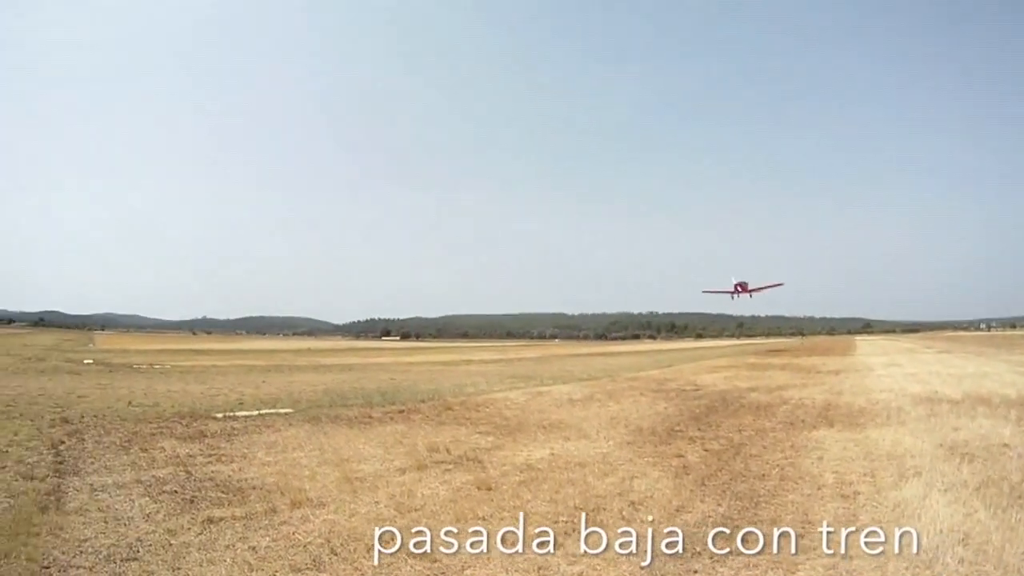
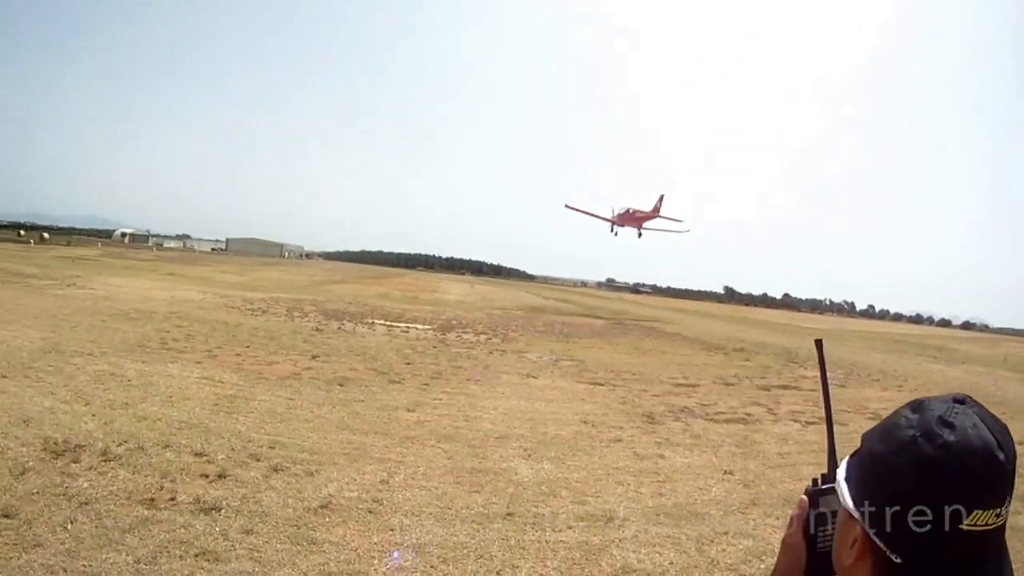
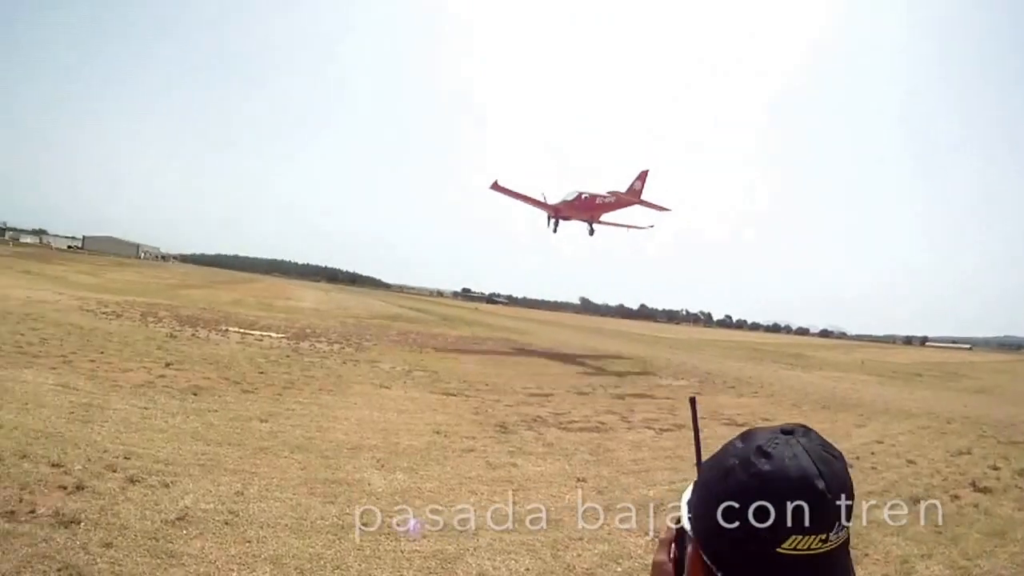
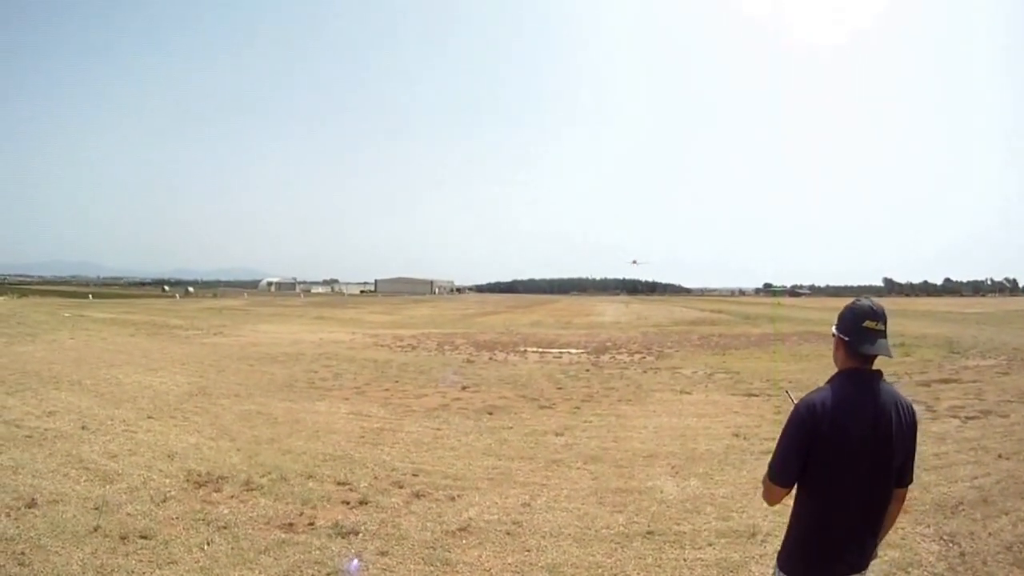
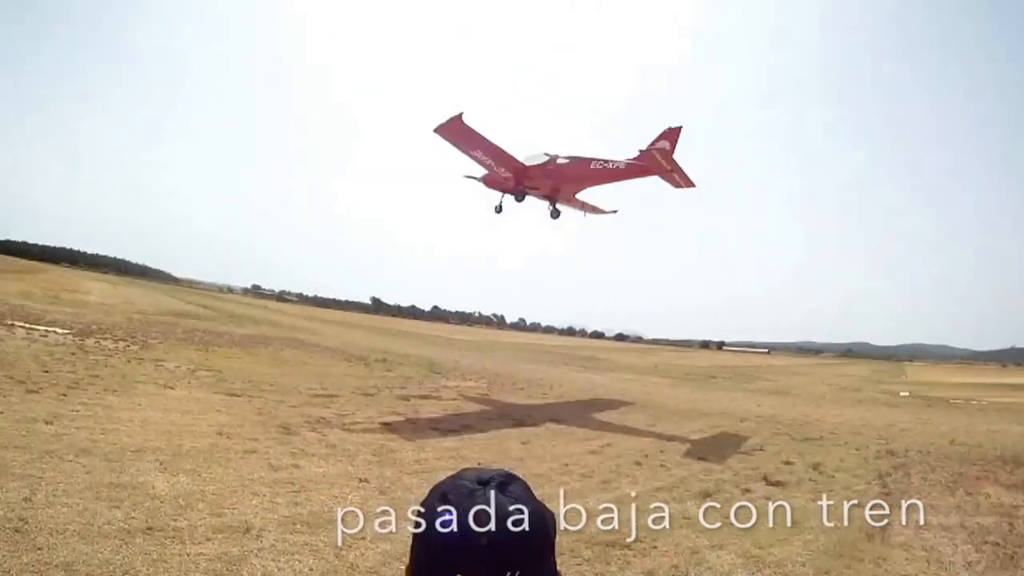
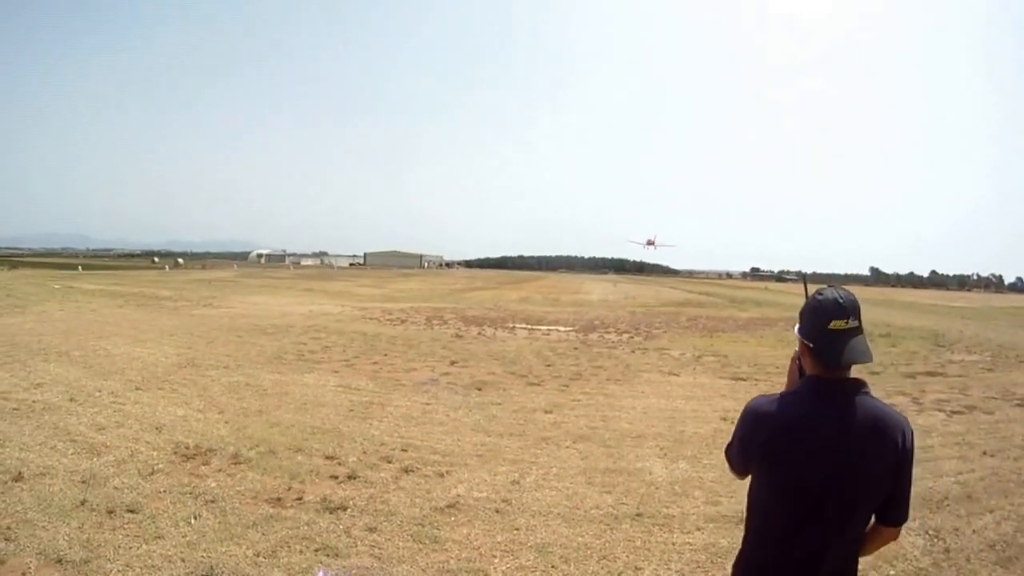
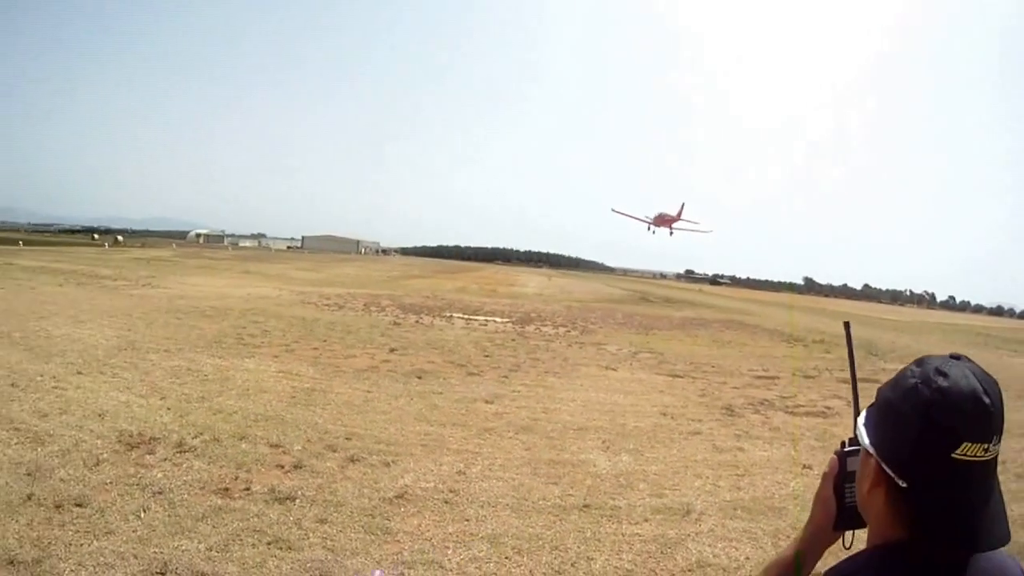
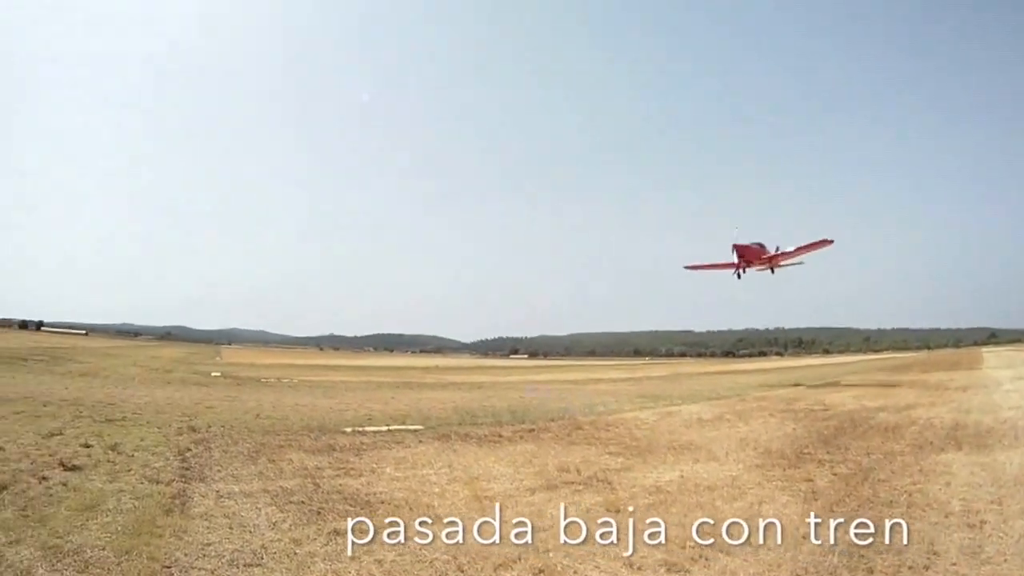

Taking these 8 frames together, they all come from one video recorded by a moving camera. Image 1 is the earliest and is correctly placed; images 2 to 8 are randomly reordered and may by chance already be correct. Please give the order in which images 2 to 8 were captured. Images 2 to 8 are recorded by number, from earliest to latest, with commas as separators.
8, 5, 3, 2, 7, 6, 4
